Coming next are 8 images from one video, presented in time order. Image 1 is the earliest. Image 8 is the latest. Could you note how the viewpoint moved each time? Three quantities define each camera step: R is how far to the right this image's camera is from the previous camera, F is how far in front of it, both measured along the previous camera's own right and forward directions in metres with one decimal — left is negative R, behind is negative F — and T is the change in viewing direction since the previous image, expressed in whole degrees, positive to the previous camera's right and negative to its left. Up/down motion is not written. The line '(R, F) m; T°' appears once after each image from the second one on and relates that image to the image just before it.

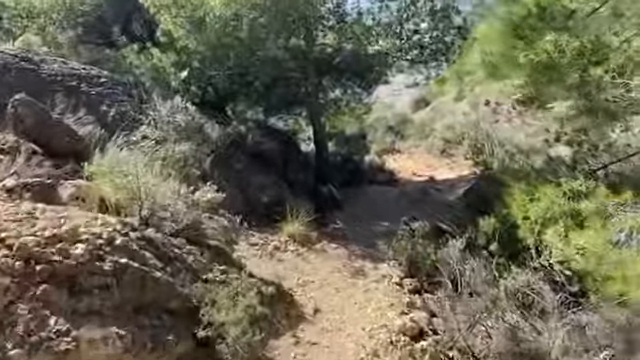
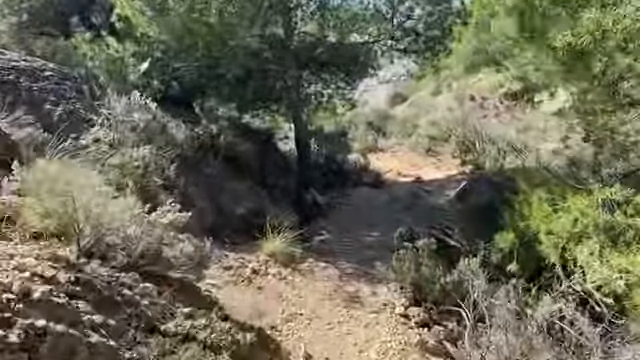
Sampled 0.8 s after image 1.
(-0.1, +1.2) m; +3°
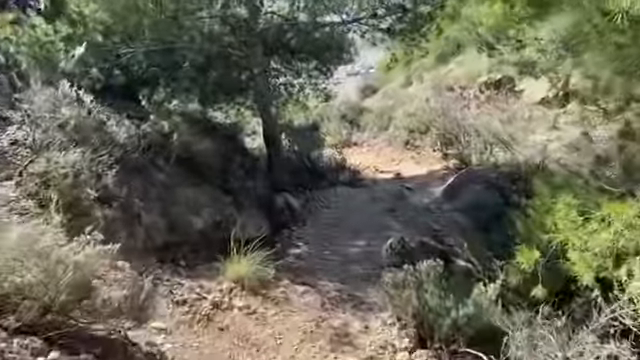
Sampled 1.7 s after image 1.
(0.0, +1.3) m; +3°
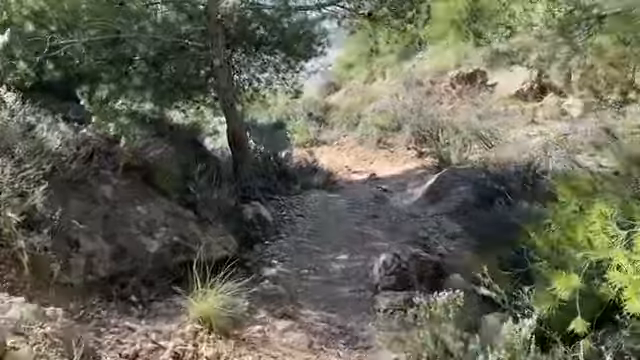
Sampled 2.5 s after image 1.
(-0.2, +1.1) m; +4°
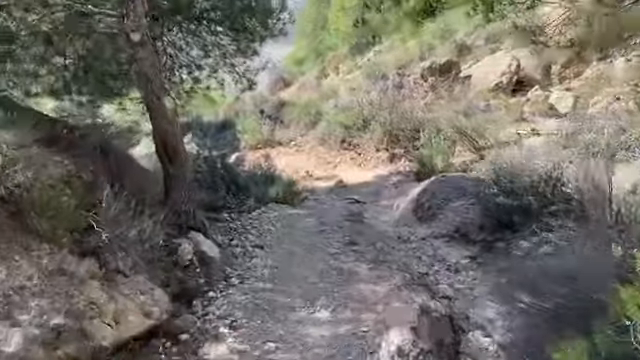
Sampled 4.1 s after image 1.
(-0.2, +2.2) m; +5°
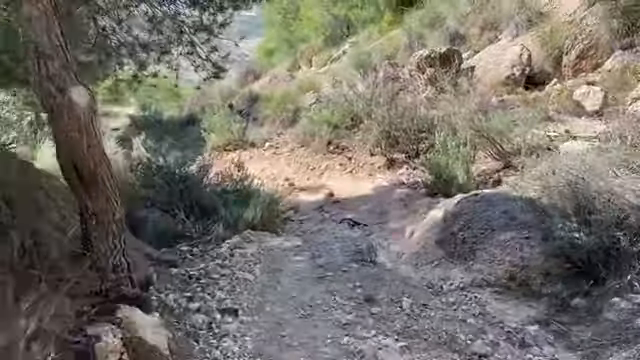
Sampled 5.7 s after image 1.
(-0.3, +2.3) m; +3°
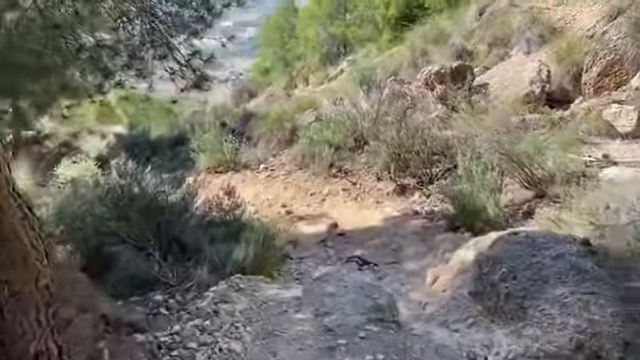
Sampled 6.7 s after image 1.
(-0.1, +1.2) m; +1°
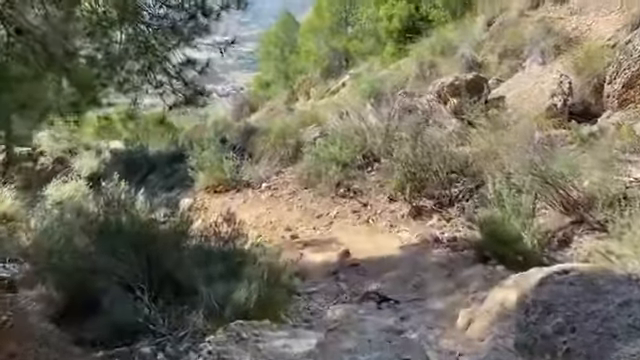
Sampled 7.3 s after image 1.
(-0.1, +0.8) m; 0°
